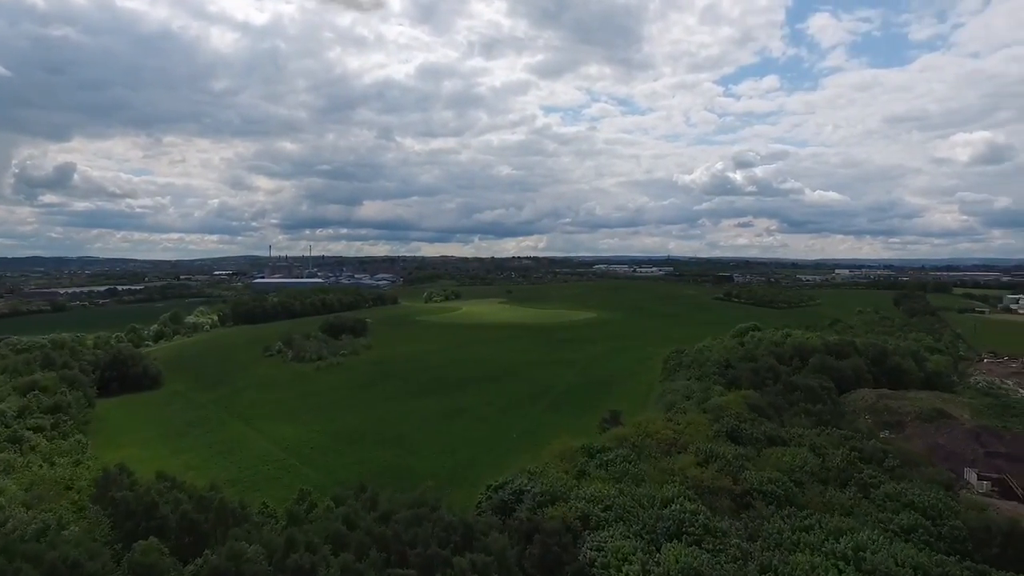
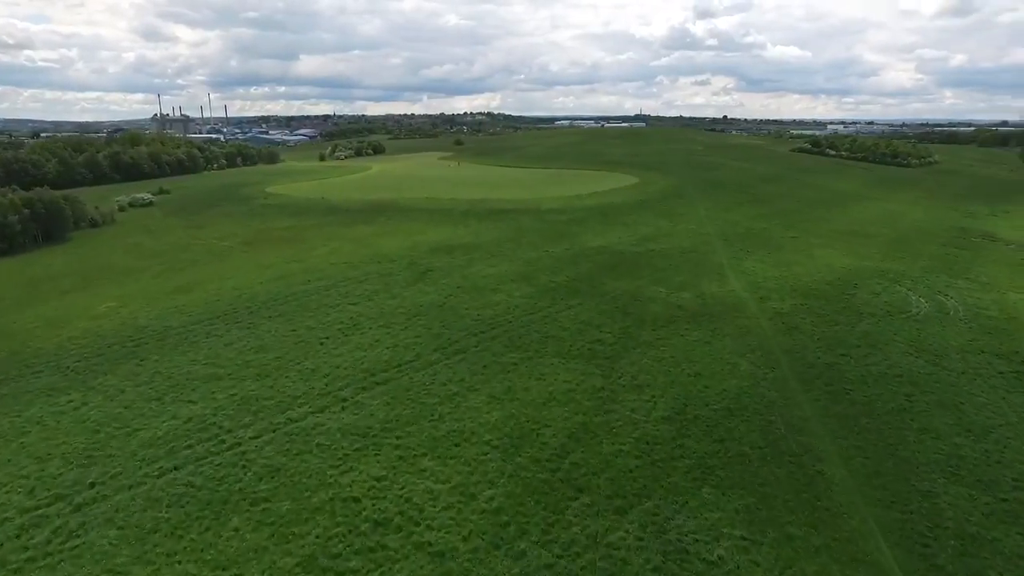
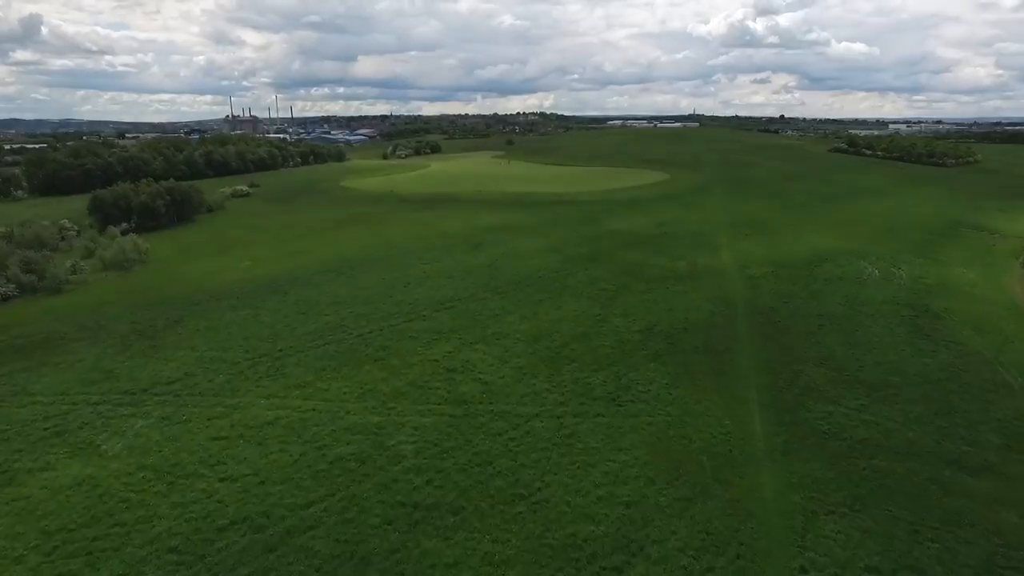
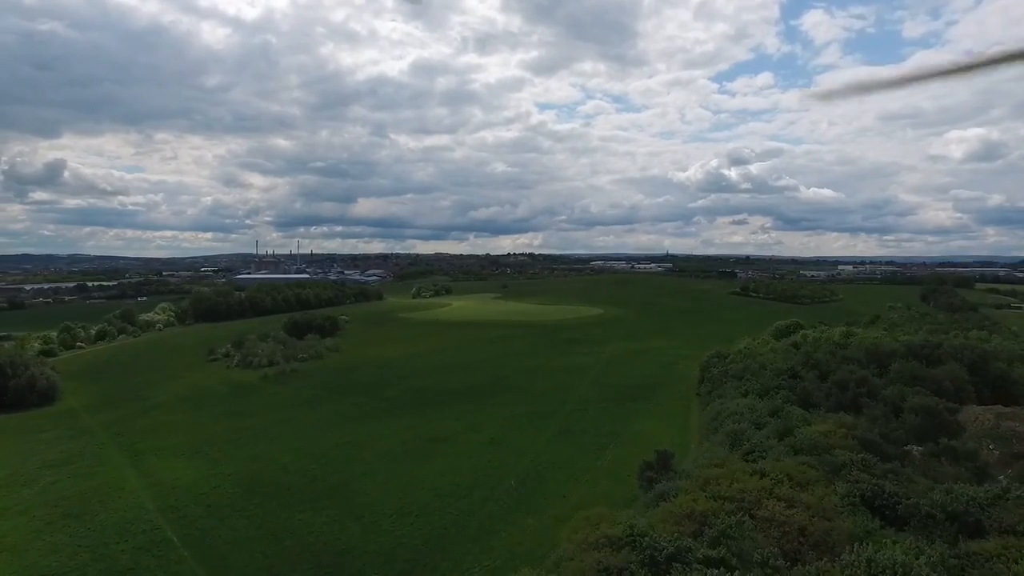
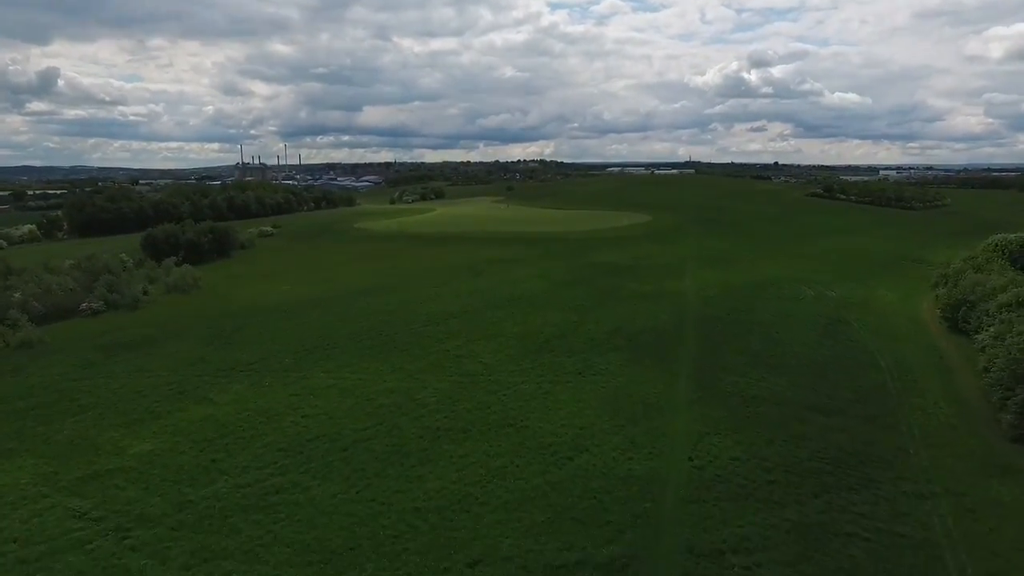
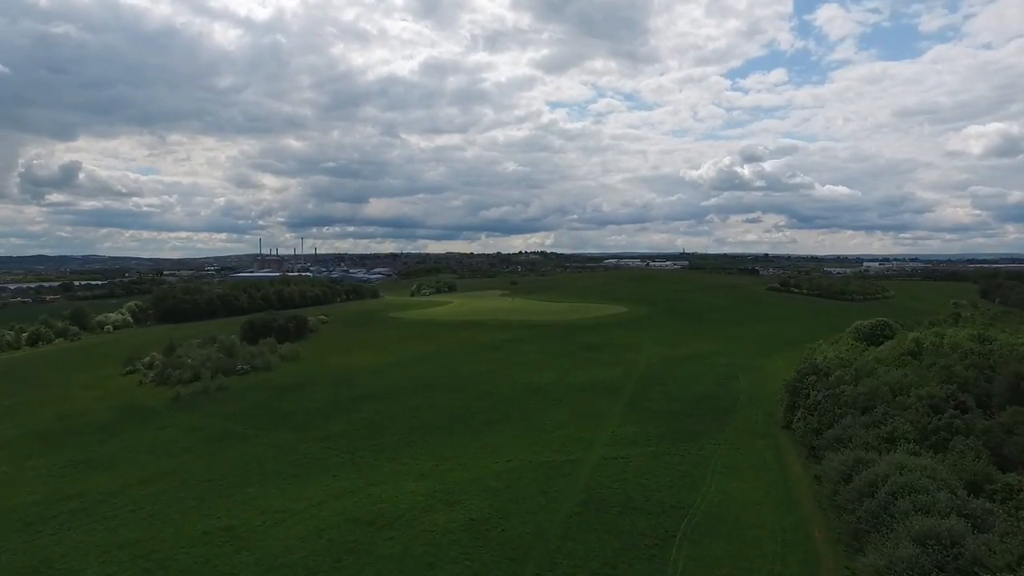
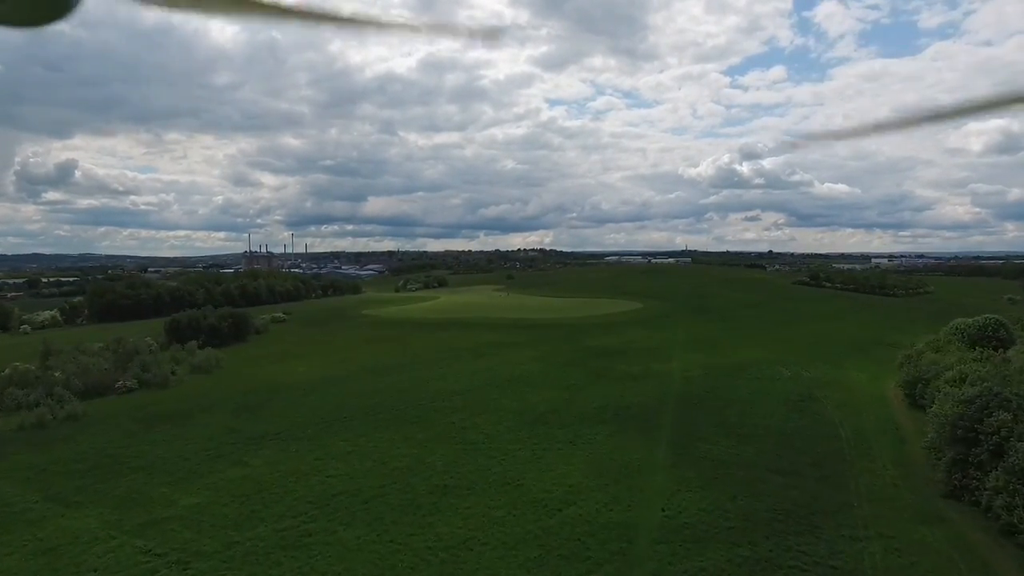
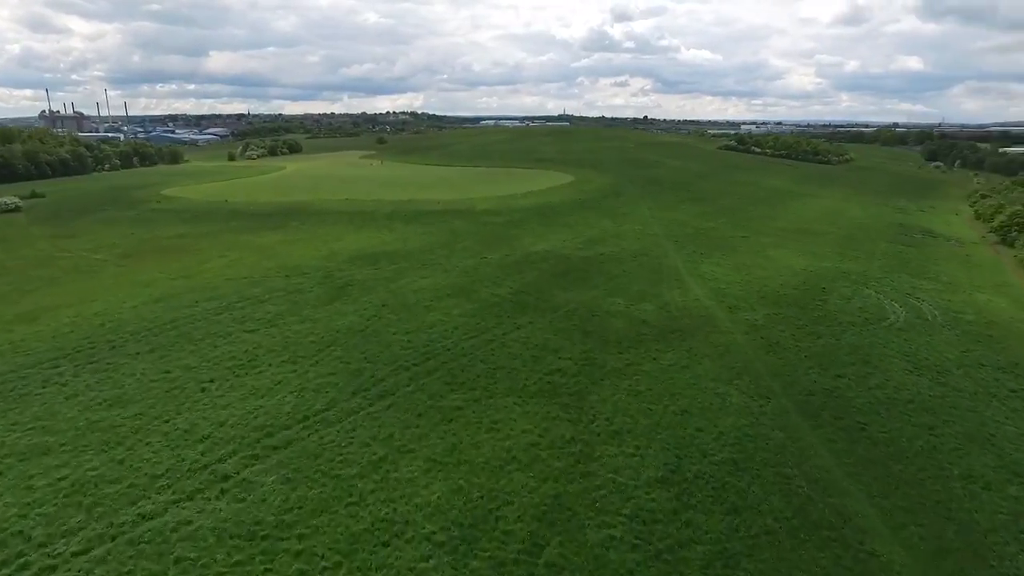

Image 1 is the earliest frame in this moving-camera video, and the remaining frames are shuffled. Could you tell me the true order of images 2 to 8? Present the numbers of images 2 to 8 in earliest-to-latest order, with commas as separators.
4, 6, 7, 5, 3, 2, 8
